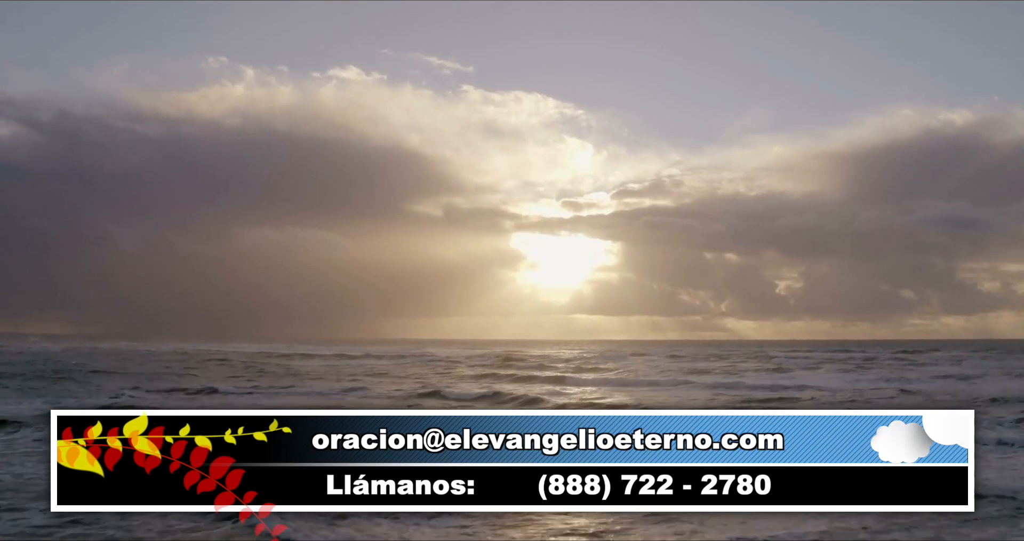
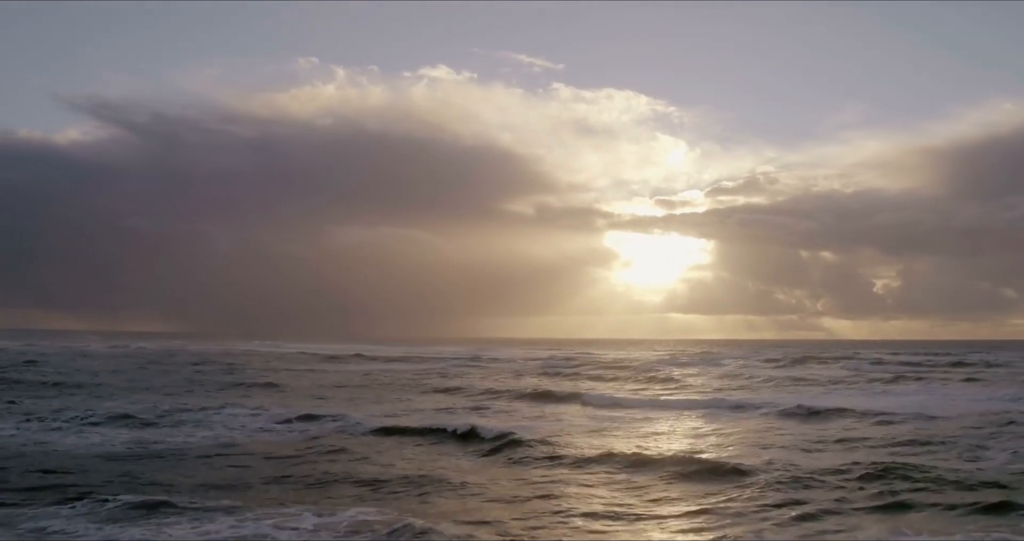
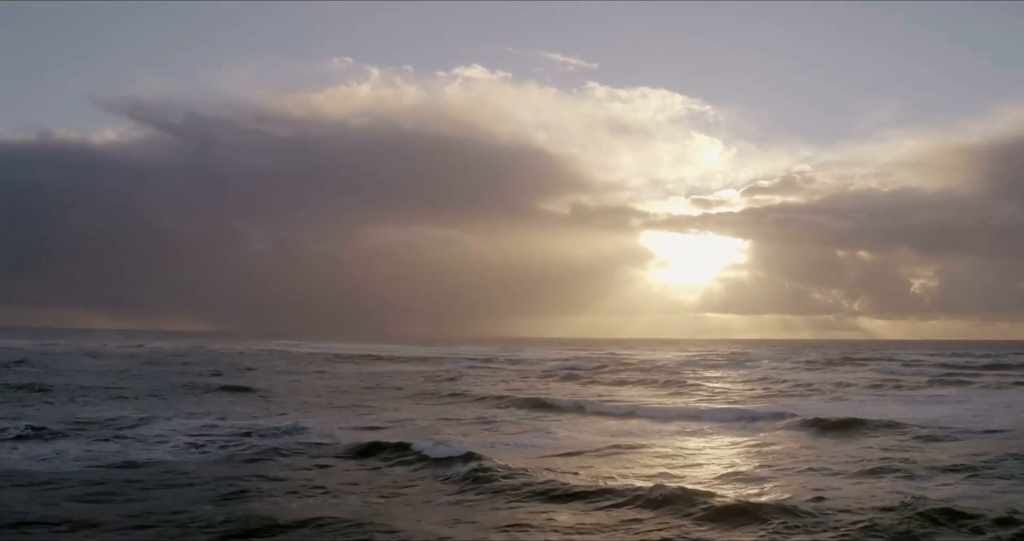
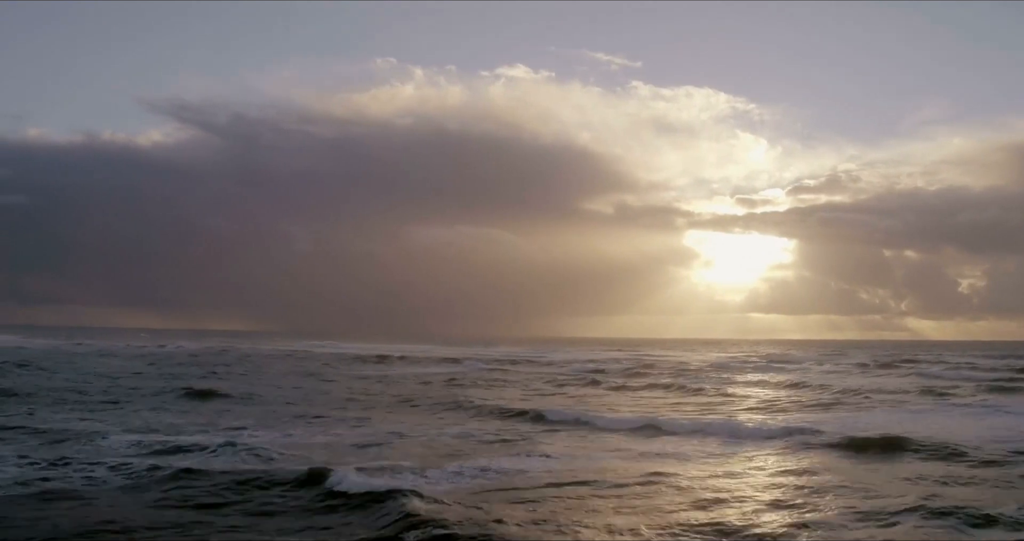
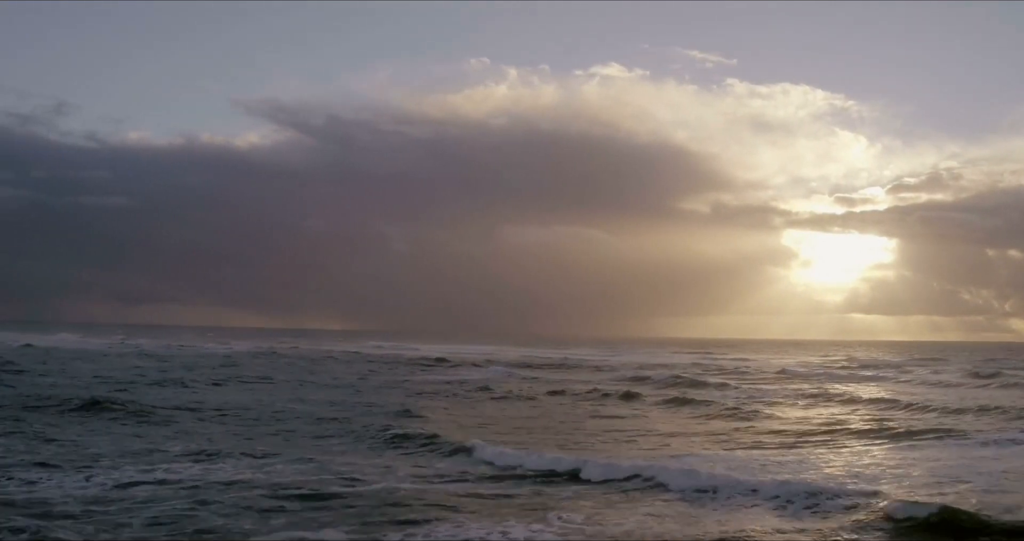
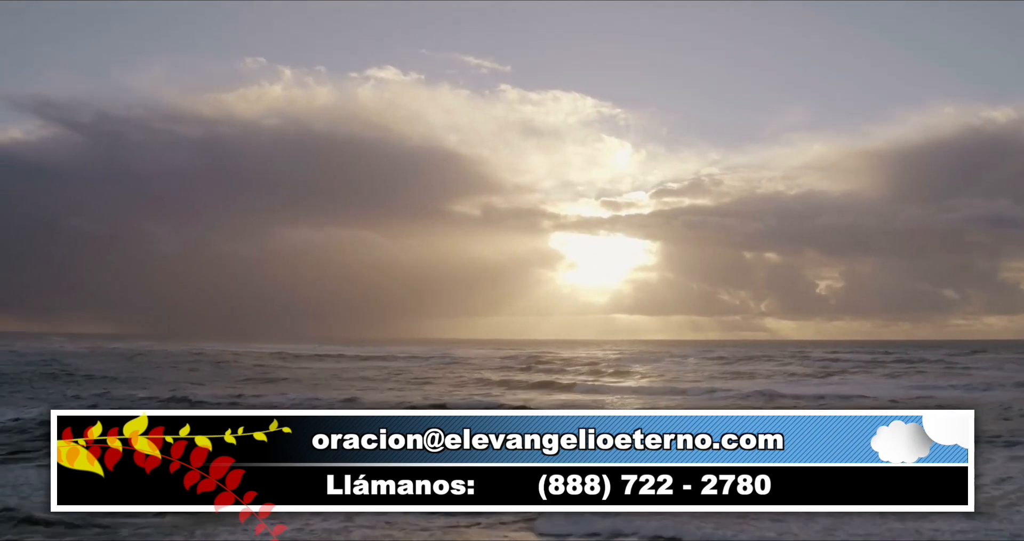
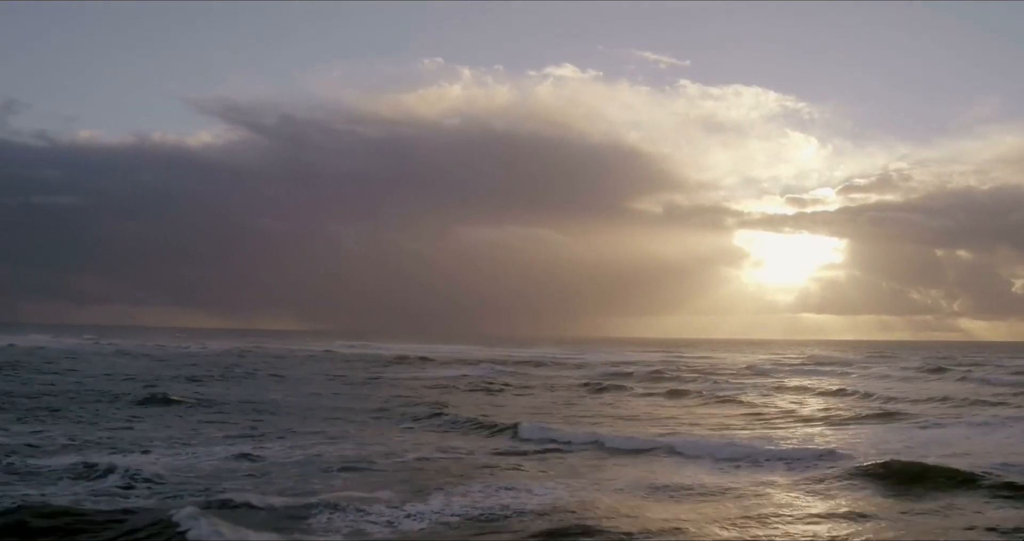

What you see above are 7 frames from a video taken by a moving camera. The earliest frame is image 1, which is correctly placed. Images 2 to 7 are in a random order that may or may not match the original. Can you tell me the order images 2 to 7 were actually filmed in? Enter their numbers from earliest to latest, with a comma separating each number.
6, 2, 3, 4, 7, 5
